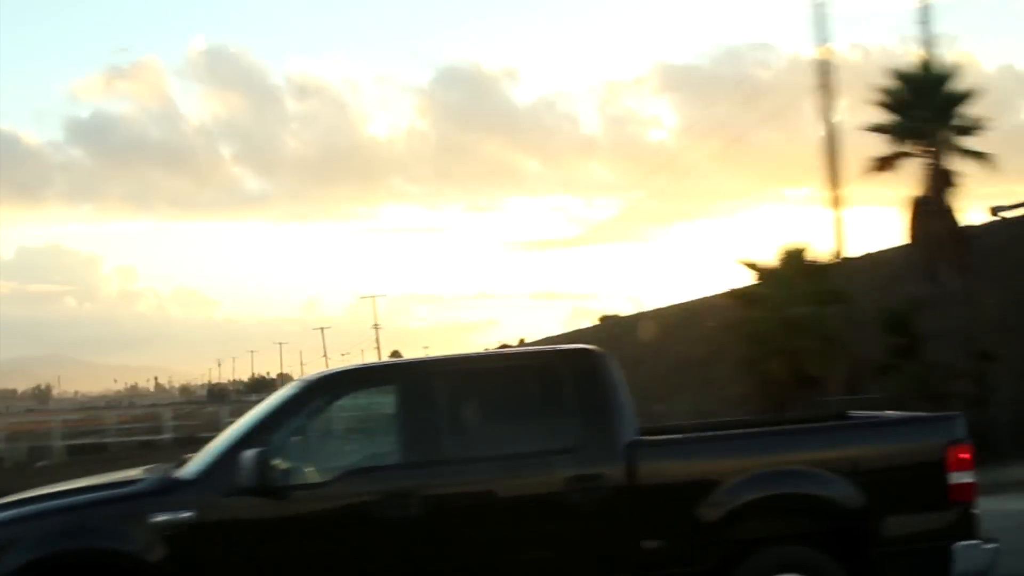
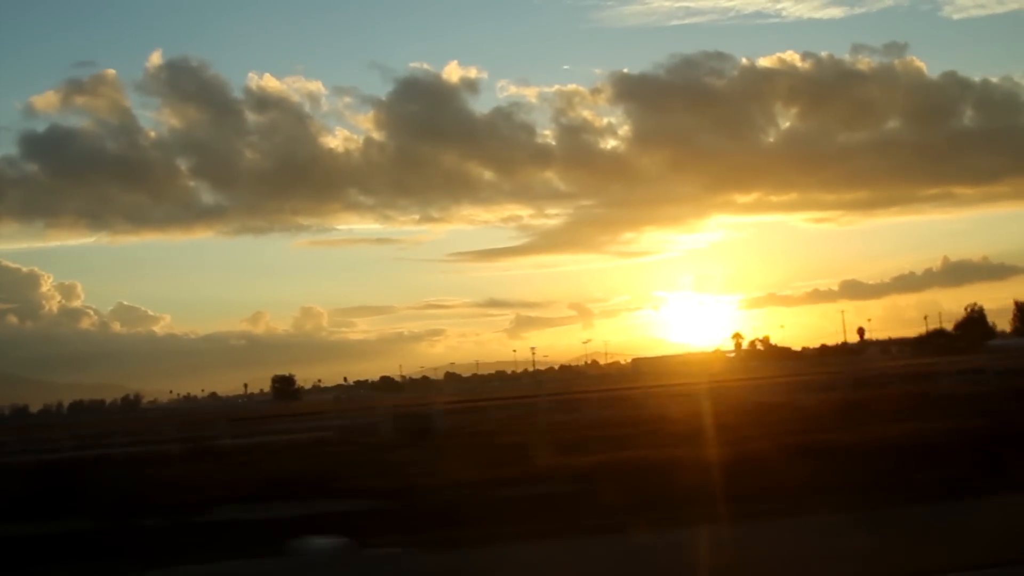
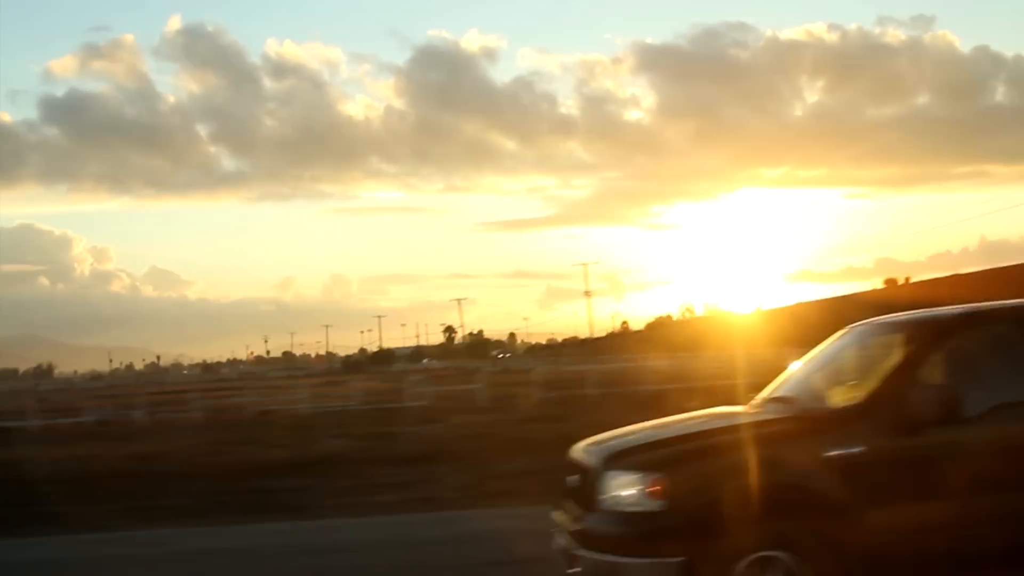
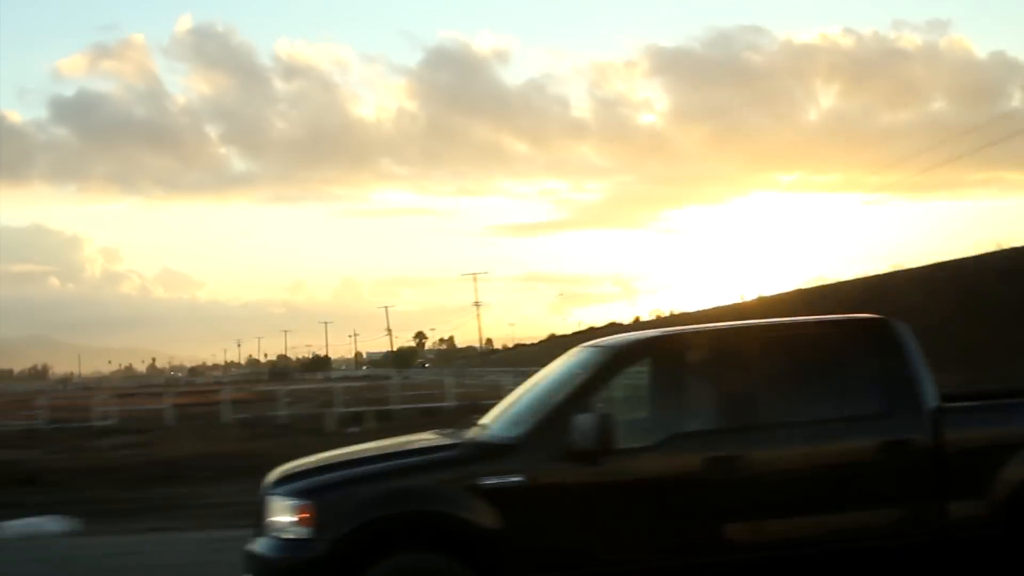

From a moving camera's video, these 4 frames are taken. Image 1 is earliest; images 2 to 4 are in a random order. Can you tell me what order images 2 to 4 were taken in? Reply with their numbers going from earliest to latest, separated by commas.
4, 3, 2
